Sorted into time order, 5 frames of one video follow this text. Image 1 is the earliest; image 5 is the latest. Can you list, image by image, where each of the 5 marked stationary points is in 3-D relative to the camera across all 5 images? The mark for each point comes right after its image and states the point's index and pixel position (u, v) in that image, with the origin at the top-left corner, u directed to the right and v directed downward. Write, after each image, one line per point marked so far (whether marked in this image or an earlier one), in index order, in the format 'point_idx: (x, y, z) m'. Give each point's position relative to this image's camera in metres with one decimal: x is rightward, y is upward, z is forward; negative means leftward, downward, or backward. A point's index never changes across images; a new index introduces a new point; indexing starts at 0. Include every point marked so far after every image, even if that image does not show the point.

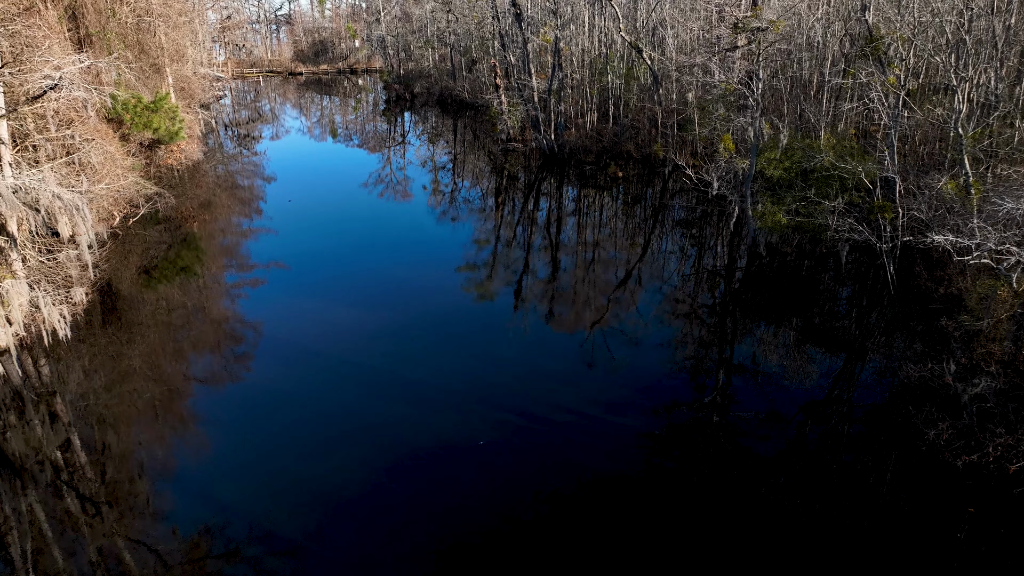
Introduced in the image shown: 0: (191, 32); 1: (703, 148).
0: (-10.1, +7.9, +19.0) m
1: (+5.2, +3.6, +16.0) m
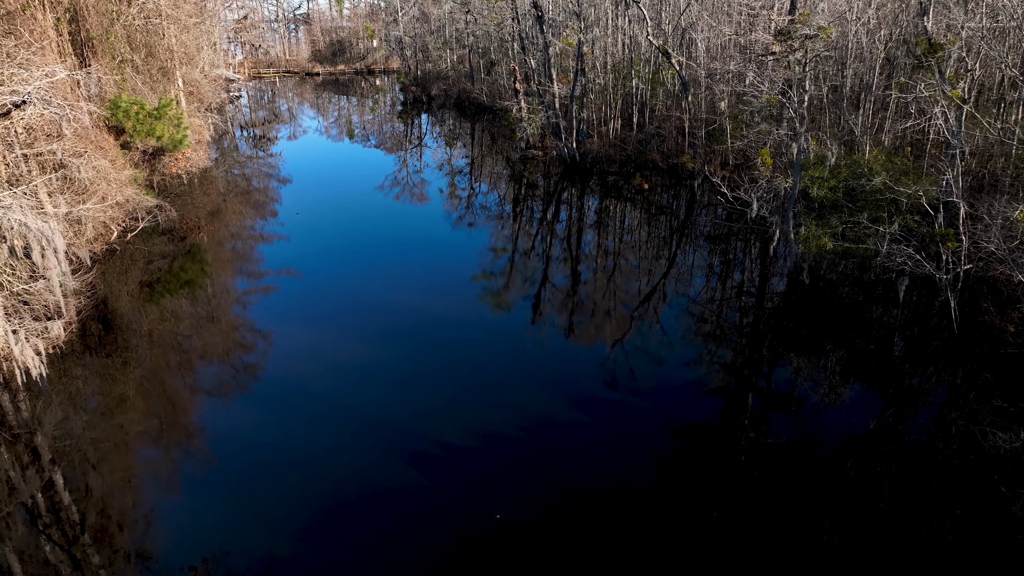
0: (-9.4, +7.7, +18.6) m
1: (+5.6, +3.2, +15.2) m
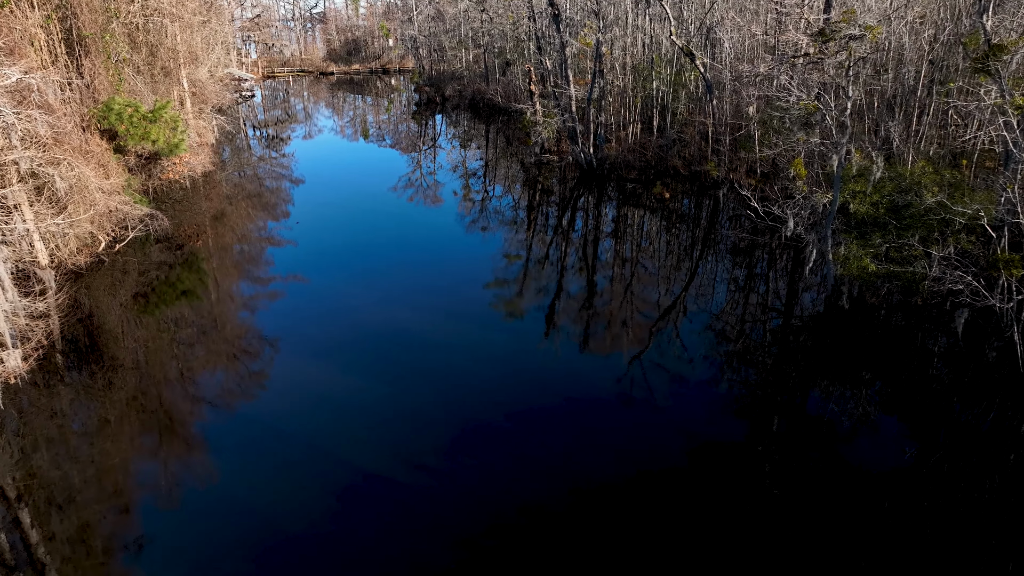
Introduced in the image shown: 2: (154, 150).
0: (-9.0, +7.6, +18.2) m
1: (+6.0, +2.9, +14.5) m
2: (-6.6, +2.5, +11.1) m
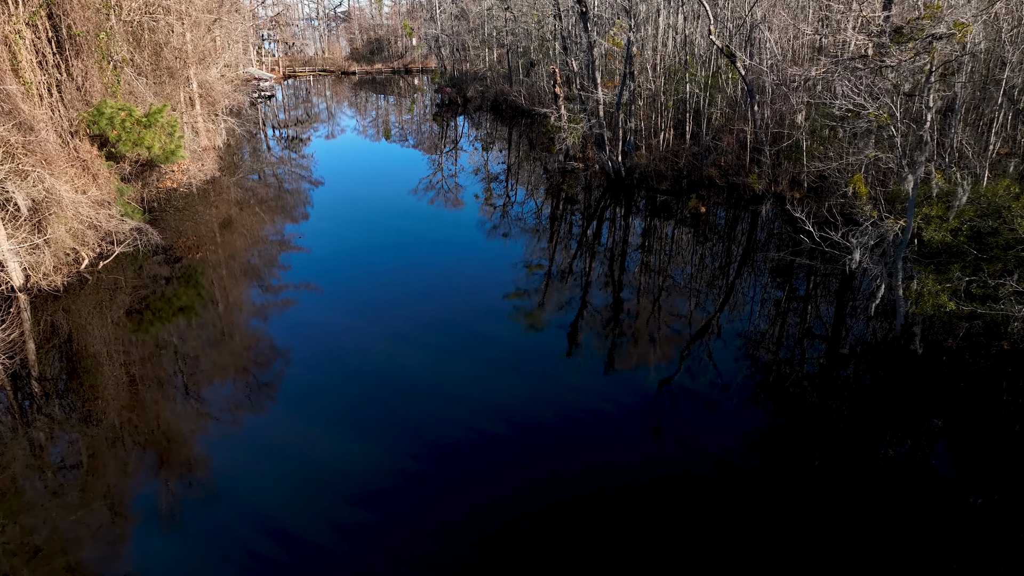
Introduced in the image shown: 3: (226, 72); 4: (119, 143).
0: (-8.3, +7.4, +17.6) m
1: (+6.5, +2.4, +13.4) m
2: (-6.2, +2.3, +10.5) m
3: (-8.2, +6.2, +17.6) m
4: (-6.3, +2.3, +9.9) m
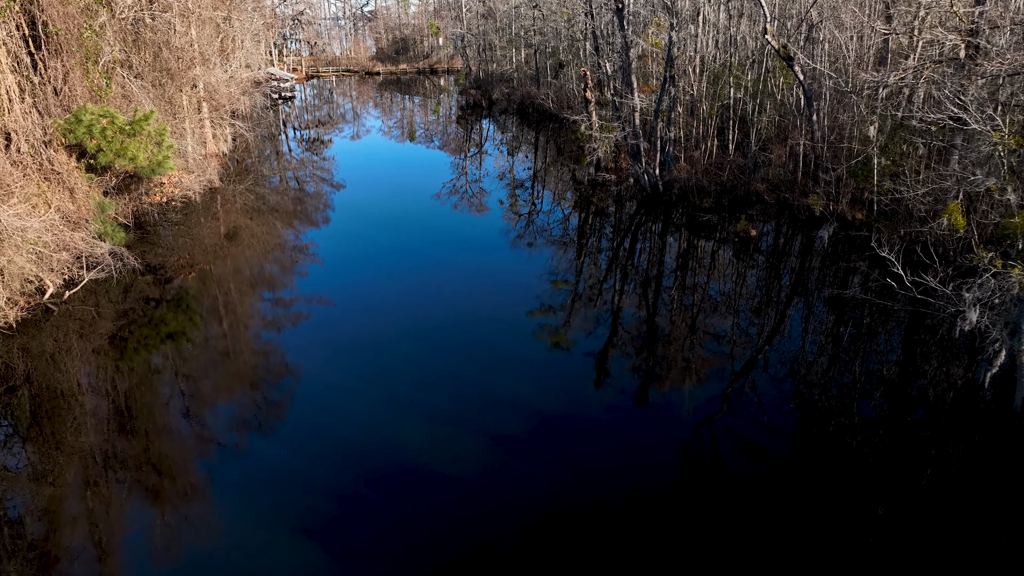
0: (-7.5, +7.1, +16.8) m
1: (+7.0, +1.8, +12.0) m
2: (-5.8, +1.9, +9.6) m
3: (-7.5, +5.9, +16.8) m
4: (-5.9, +2.0, +9.0) m
